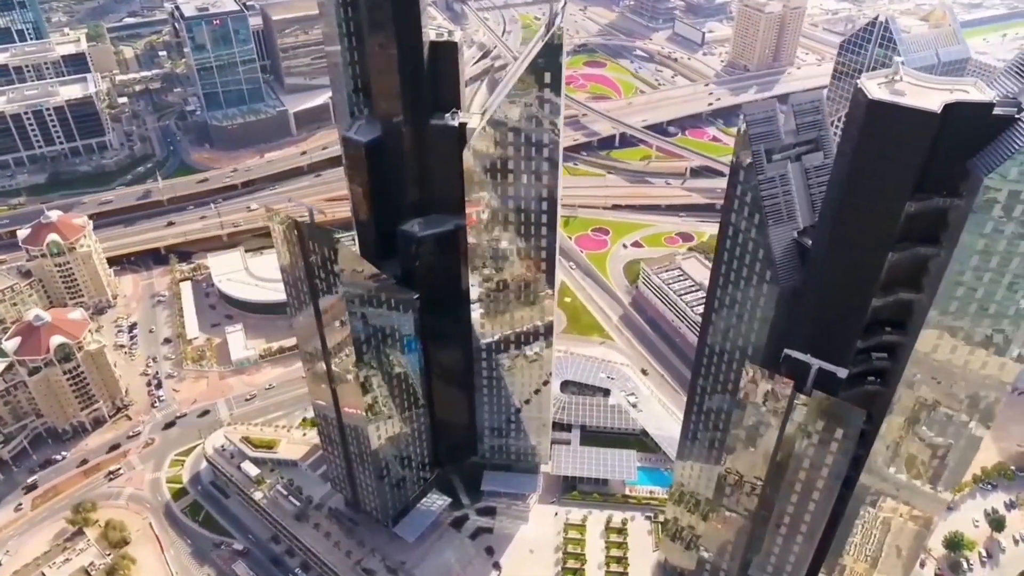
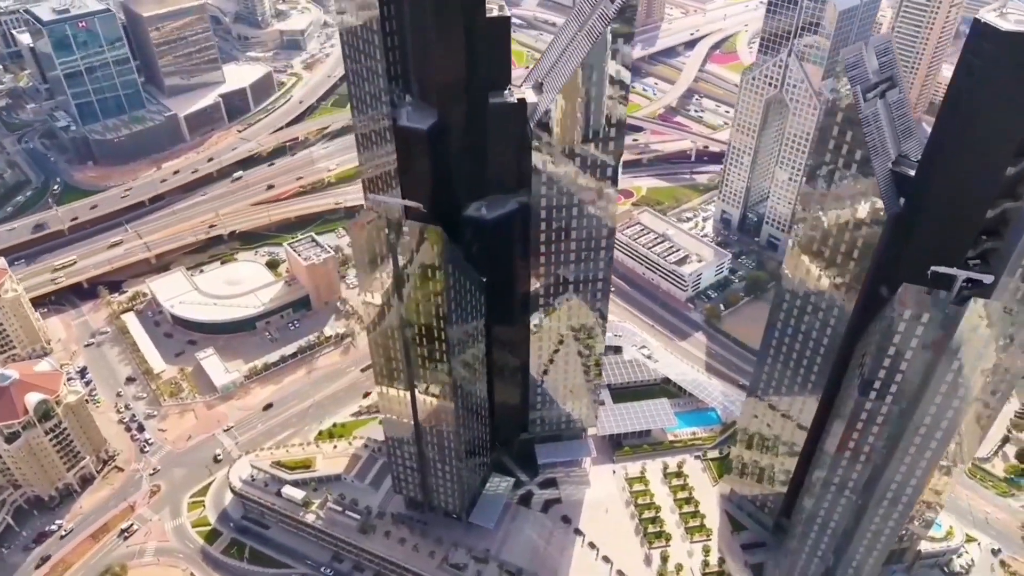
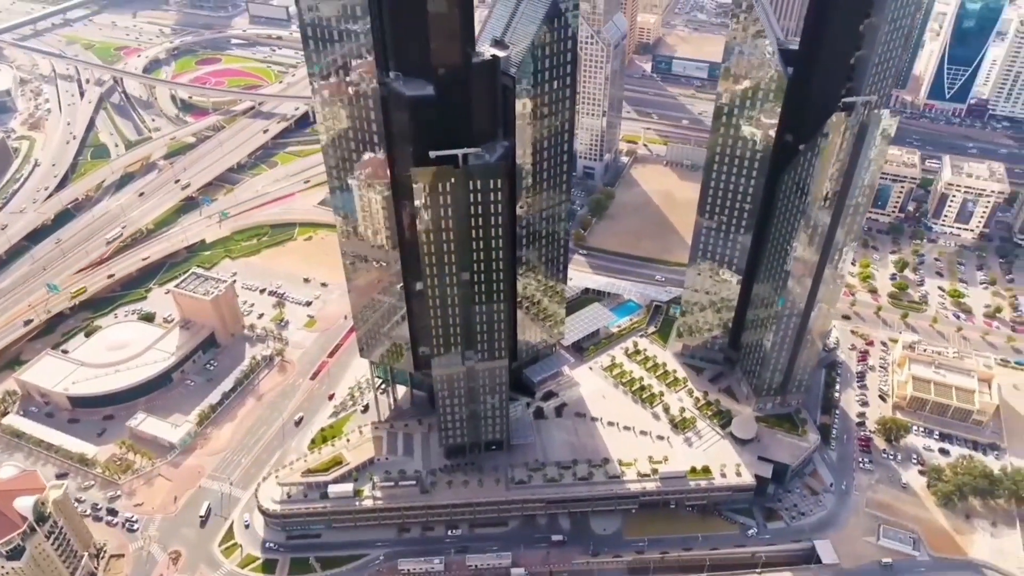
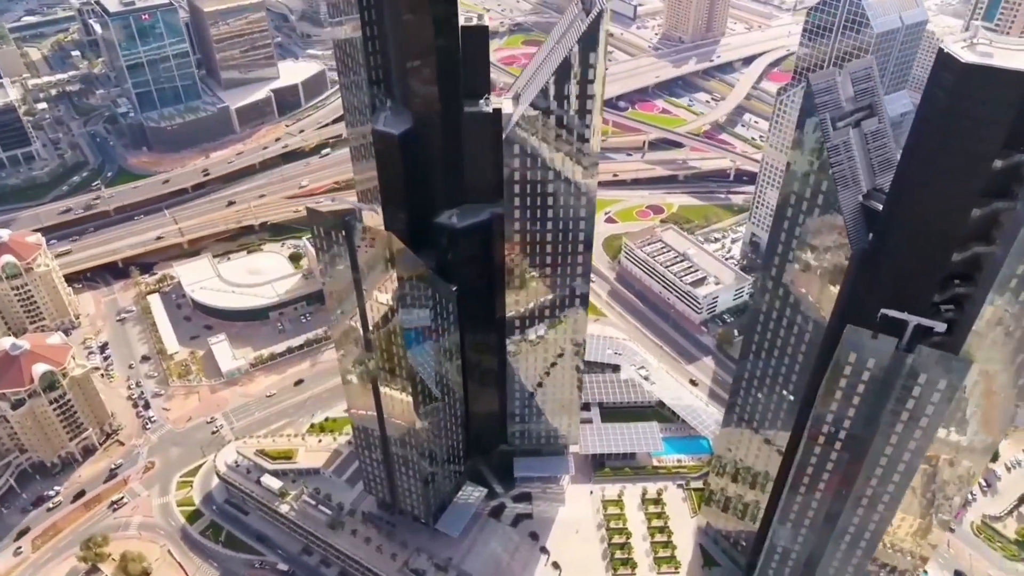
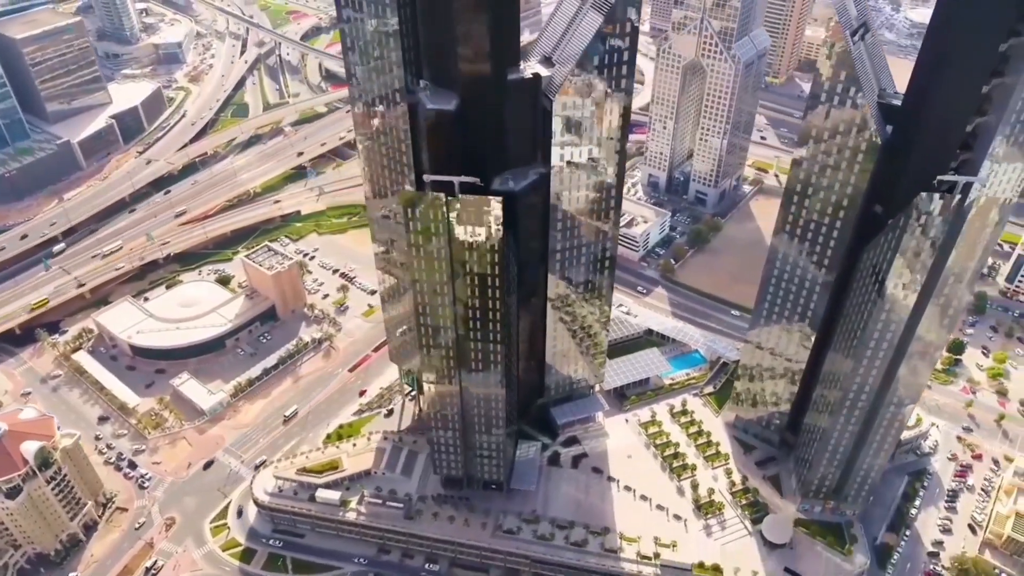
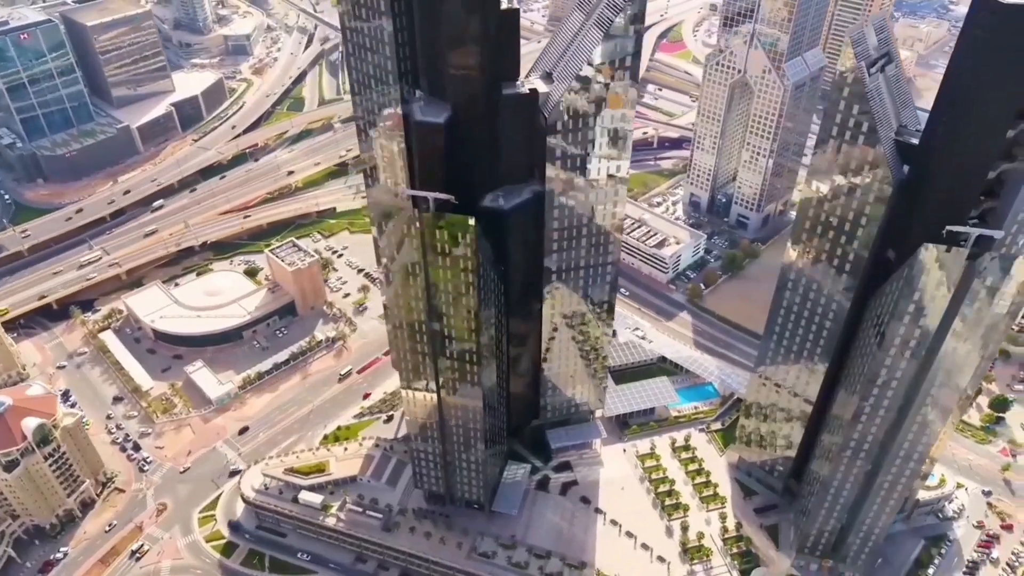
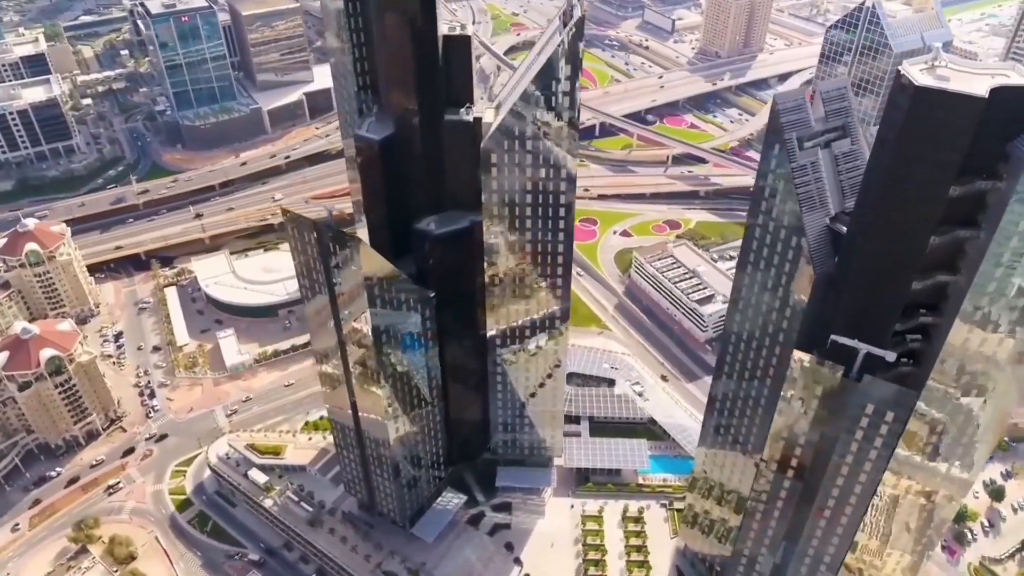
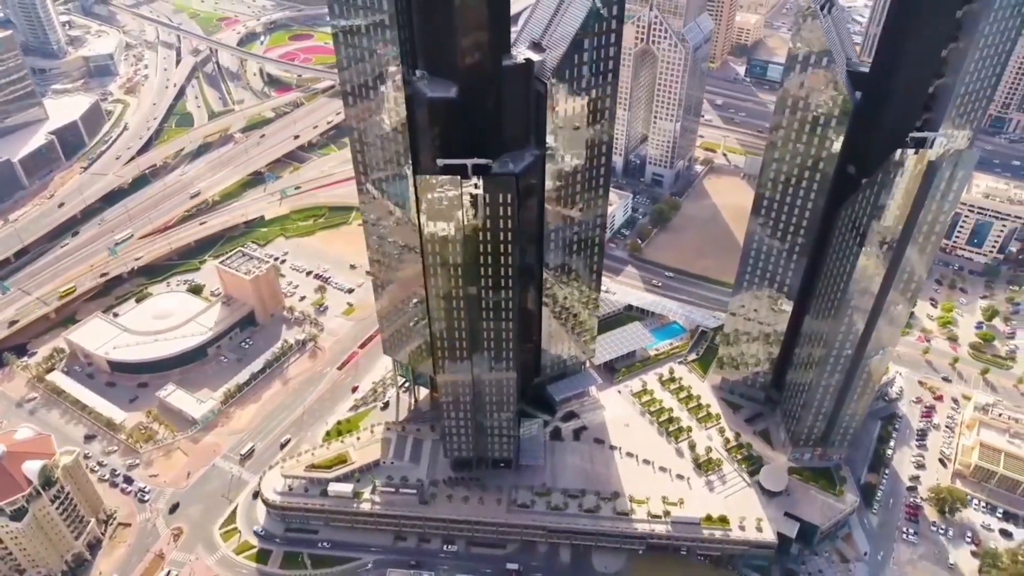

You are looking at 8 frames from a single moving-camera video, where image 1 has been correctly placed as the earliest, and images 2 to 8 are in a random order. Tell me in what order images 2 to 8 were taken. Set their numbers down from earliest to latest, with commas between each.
7, 4, 2, 6, 5, 8, 3
